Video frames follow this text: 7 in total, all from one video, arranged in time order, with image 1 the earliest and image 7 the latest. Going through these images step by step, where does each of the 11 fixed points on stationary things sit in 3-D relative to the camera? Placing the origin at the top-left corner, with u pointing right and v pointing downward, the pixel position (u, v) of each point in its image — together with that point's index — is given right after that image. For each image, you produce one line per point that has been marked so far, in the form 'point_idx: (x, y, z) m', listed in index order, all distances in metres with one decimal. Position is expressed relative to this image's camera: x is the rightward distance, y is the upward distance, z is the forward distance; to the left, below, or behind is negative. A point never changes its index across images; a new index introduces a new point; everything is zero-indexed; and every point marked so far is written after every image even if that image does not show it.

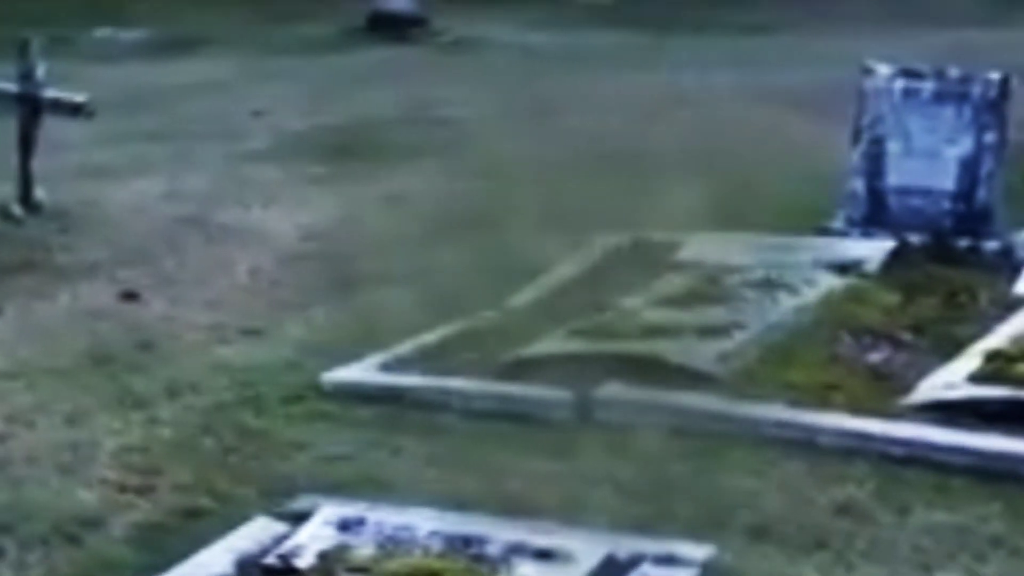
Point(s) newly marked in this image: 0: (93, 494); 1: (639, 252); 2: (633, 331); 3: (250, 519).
0: (-0.5, -0.3, +3.1) m
1: (+0.3, +0.1, +4.3) m
2: (+0.2, -0.1, +3.7) m
3: (-0.3, -0.3, +2.9) m
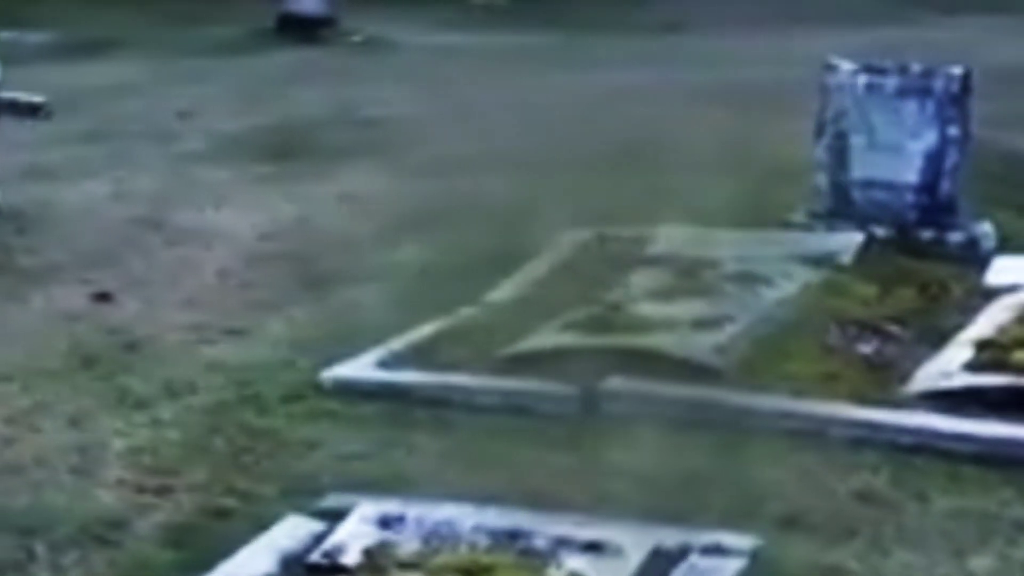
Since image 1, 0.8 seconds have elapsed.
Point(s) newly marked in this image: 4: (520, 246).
0: (-0.5, -0.3, +3.0) m
1: (+0.2, +0.1, +4.4) m
2: (+0.2, -0.1, +3.7) m
3: (-0.3, -0.3, +2.8) m
4: (0.0, +0.1, +4.5) m
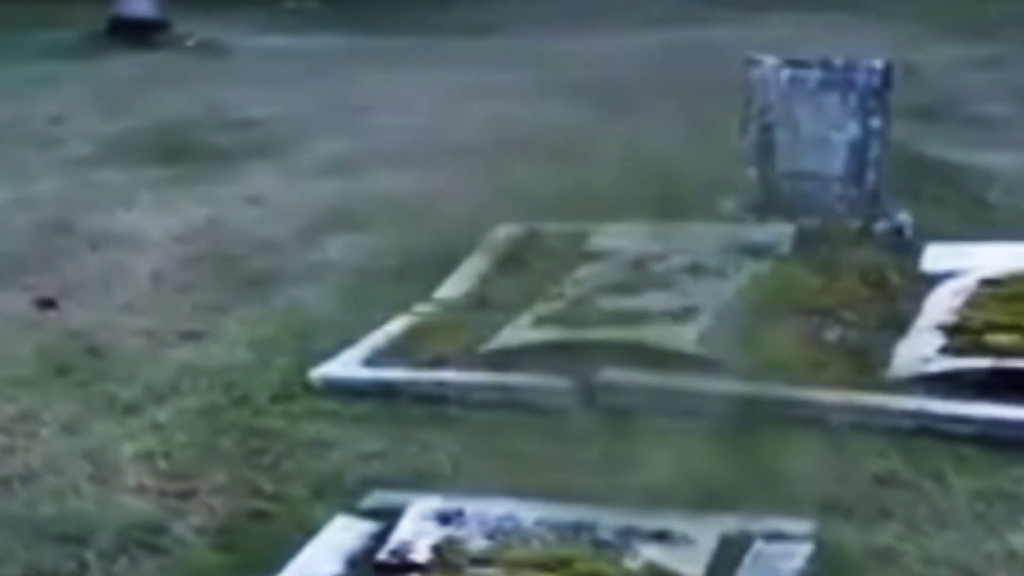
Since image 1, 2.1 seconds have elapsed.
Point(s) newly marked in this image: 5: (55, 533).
0: (-0.5, -0.3, +3.0) m
1: (+0.1, +0.1, +4.4) m
2: (+0.1, 0.0, +3.7) m
3: (-0.2, -0.3, +2.8) m
4: (-0.1, +0.1, +4.5) m
5: (-0.5, -0.3, +2.8) m
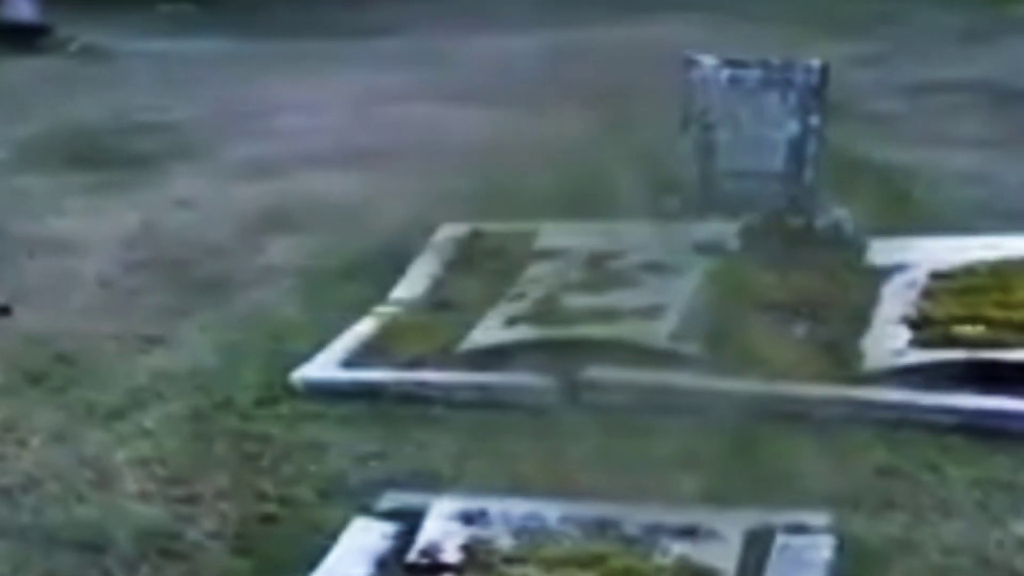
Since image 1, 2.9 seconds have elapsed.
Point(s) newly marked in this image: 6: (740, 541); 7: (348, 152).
0: (-0.5, -0.3, +2.9) m
1: (0.0, +0.1, +4.4) m
2: (+0.1, 0.0, +3.7) m
3: (-0.2, -0.3, +2.8) m
4: (-0.2, +0.1, +4.5) m
5: (-0.5, -0.3, +2.7) m
6: (+0.3, -0.3, +2.6) m
7: (-0.4, +0.3, +5.7) m
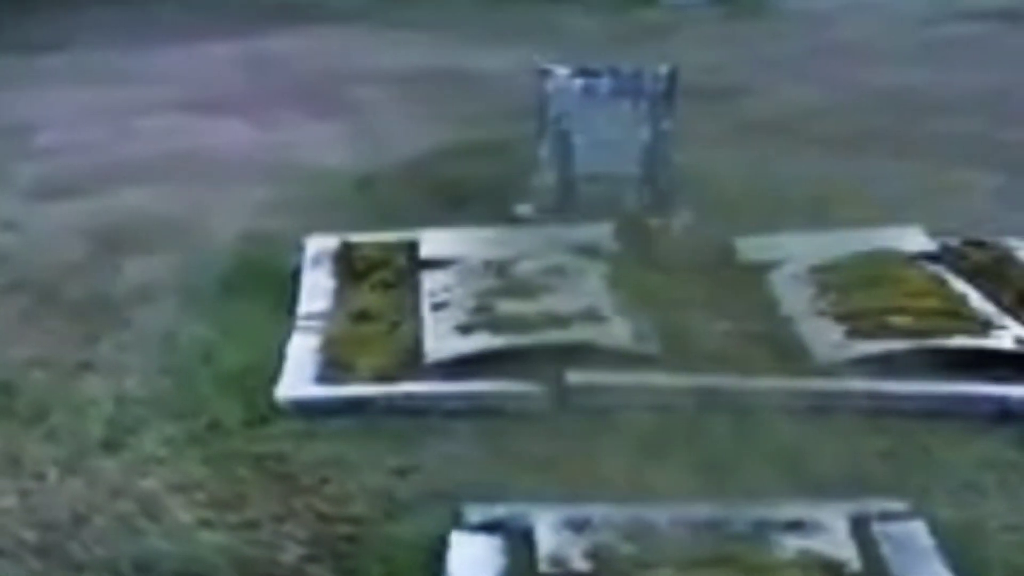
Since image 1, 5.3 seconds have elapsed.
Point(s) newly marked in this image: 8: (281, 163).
0: (-0.4, -0.3, +2.9) m
1: (-0.3, +0.1, +4.4) m
2: (0.0, 0.0, +3.7) m
3: (-0.1, -0.3, +2.8) m
4: (-0.5, 0.0, +4.5) m
5: (-0.4, -0.3, +2.7) m
6: (+0.4, -0.3, +2.7) m
7: (-0.9, +0.3, +5.6) m
8: (-0.6, +0.3, +5.9) m
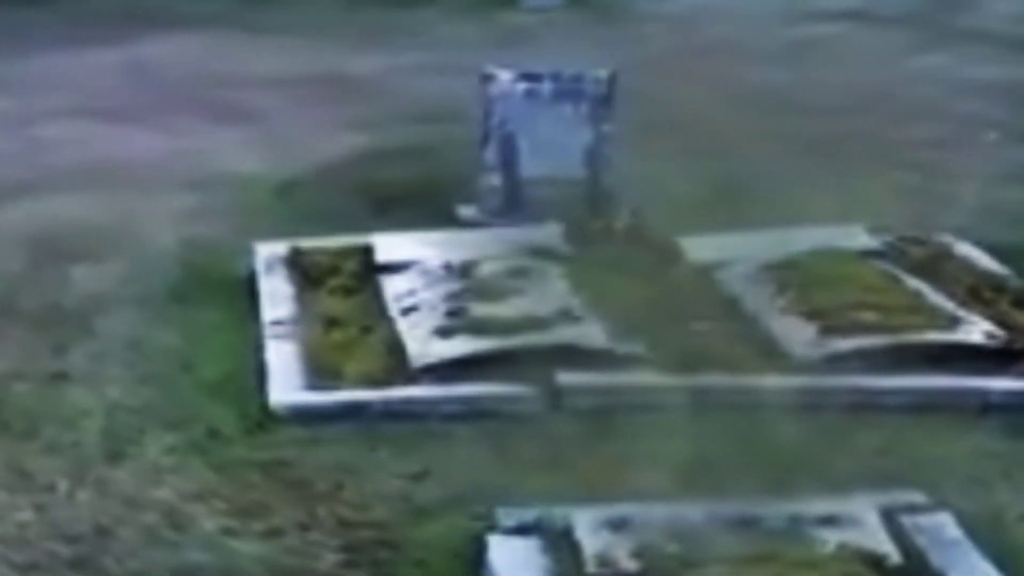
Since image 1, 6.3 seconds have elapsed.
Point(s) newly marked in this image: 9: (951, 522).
0: (-0.3, -0.3, +2.9) m
1: (-0.4, 0.0, +4.4) m
2: (0.0, -0.1, +3.8) m
3: (0.0, -0.3, +2.8) m
4: (-0.6, 0.0, +4.5) m
5: (-0.3, -0.3, +2.7) m
6: (+0.4, -0.3, +2.8) m
7: (-1.1, +0.3, +5.5) m
8: (-0.8, +0.3, +5.8) m
9: (+0.5, -0.3, +2.8) m
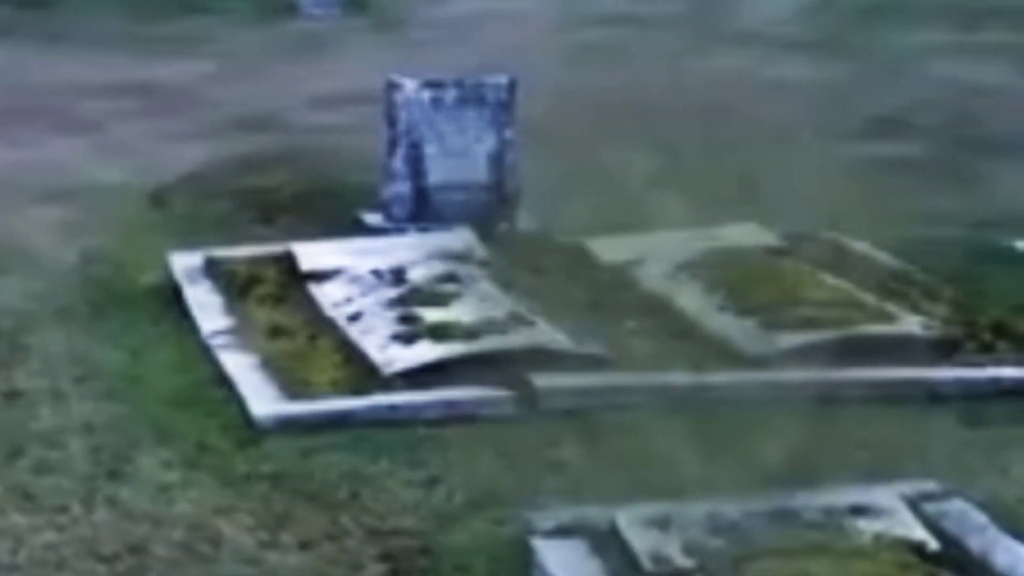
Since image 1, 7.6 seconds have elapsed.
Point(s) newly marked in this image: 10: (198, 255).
0: (-0.3, -0.3, +2.8) m
1: (-0.5, 0.0, +4.3) m
2: (-0.1, -0.1, +3.8) m
3: (0.0, -0.3, +2.8) m
4: (-0.7, 0.0, +4.4) m
5: (-0.3, -0.4, +2.7) m
6: (+0.5, -0.3, +2.9) m
7: (-1.4, +0.2, +5.4) m
8: (-1.1, +0.3, +5.7) m
9: (+0.6, -0.3, +2.9) m
10: (-0.6, +0.1, +4.5) m
